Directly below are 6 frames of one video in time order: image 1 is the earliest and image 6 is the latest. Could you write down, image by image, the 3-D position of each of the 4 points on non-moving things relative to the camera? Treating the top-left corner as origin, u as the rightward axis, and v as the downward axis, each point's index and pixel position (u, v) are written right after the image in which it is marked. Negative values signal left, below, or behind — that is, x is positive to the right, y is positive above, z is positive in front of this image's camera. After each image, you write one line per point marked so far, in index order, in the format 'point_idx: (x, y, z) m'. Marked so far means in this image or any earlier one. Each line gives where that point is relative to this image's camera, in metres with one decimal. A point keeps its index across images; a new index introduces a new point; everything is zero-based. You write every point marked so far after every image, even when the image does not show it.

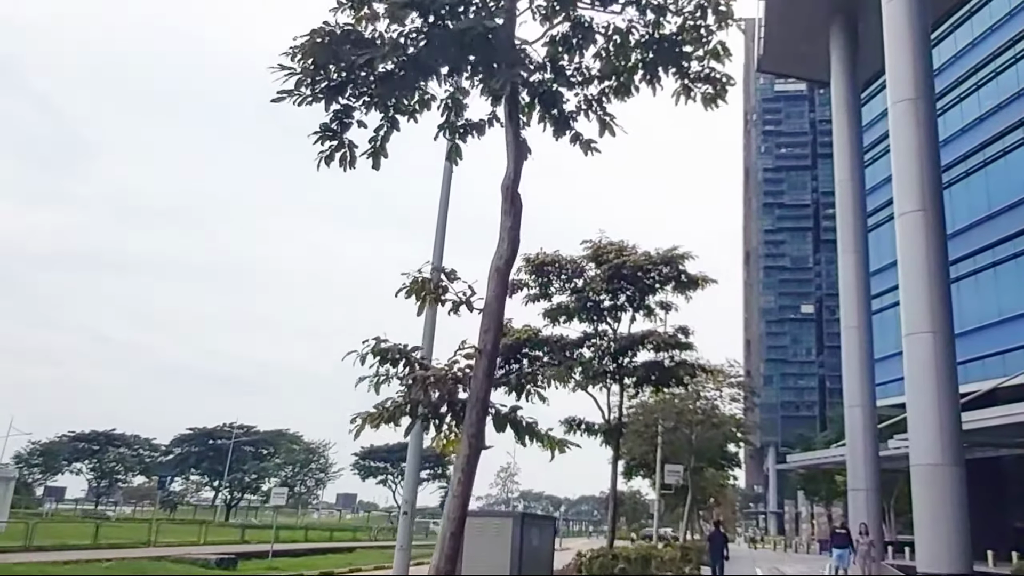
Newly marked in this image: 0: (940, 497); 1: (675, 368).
0: (+7.0, -3.4, +16.7) m
1: (+2.2, -1.1, +14.0) m
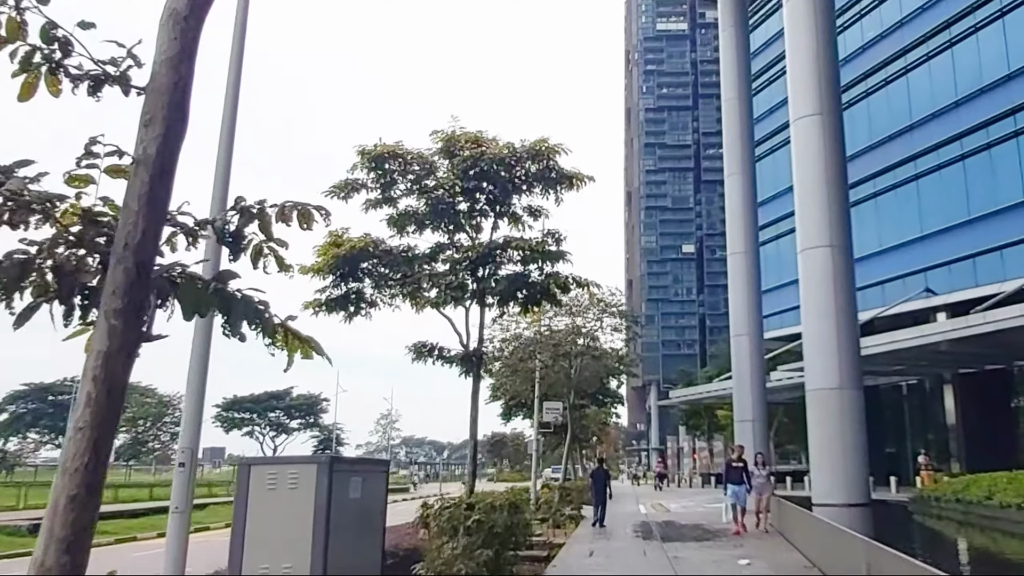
0: (+4.9, -2.1, +15.2) m
1: (+0.4, +0.1, +11.9) m
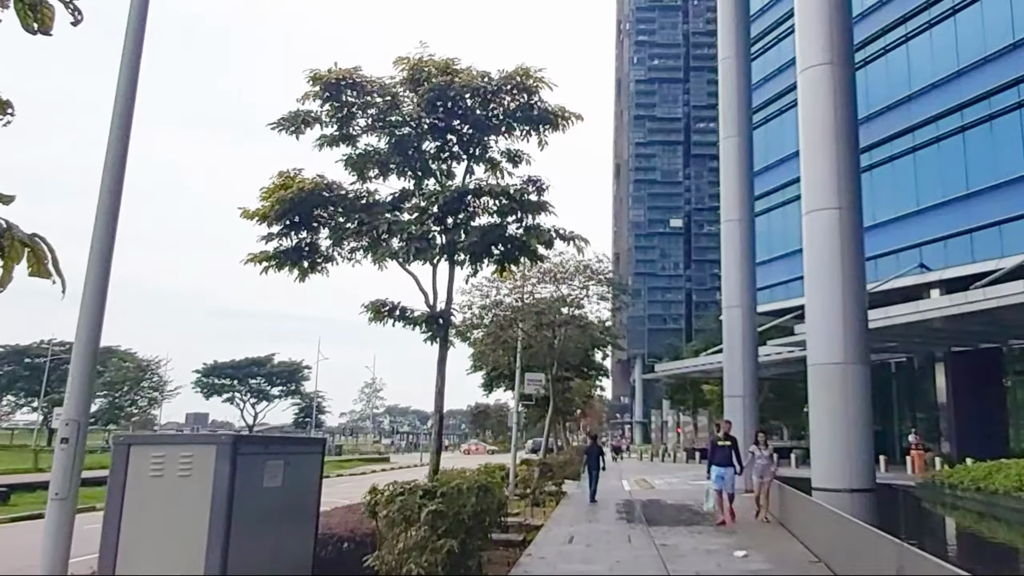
0: (+4.5, -1.6, +13.9) m
1: (+0.1, +0.6, +10.5) m
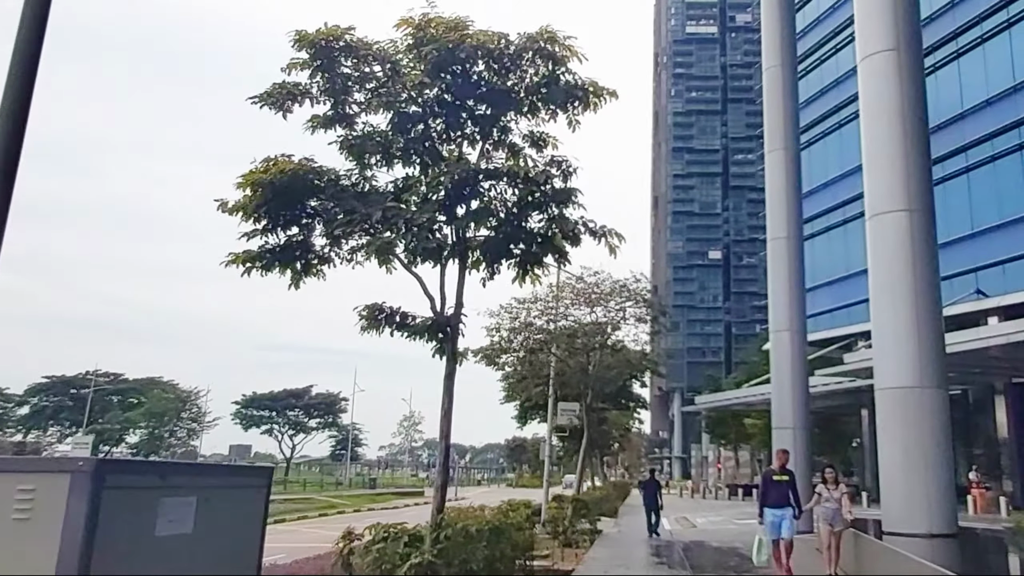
0: (+4.9, -1.7, +12.2) m
1: (+0.3, +0.5, +9.0) m
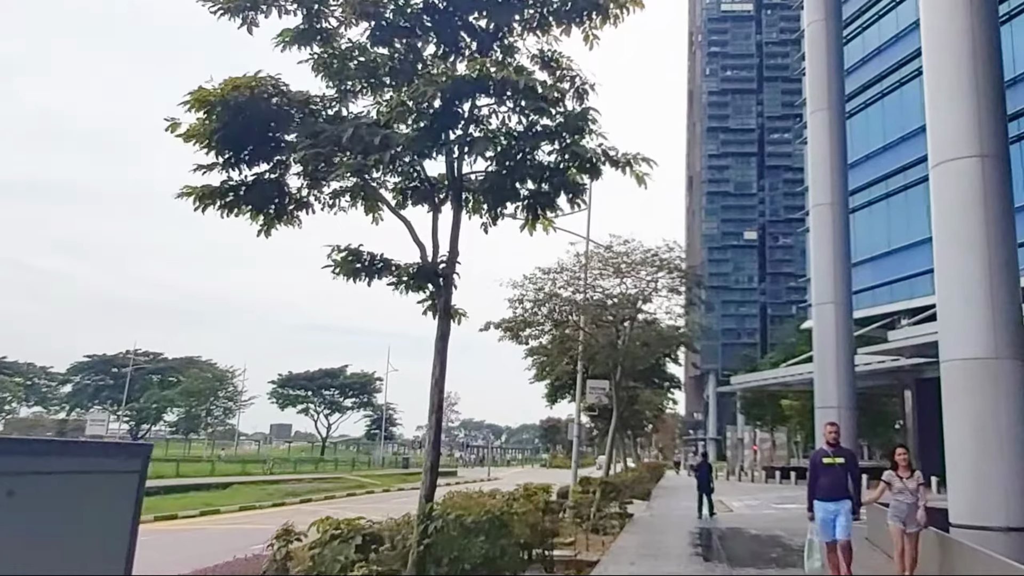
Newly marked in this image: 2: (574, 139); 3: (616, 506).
0: (+5.0, -1.3, +10.7) m
1: (+0.4, +0.9, +7.6) m
2: (+0.5, +1.0, +7.7) m
3: (+1.9, -4.0, +18.8) m
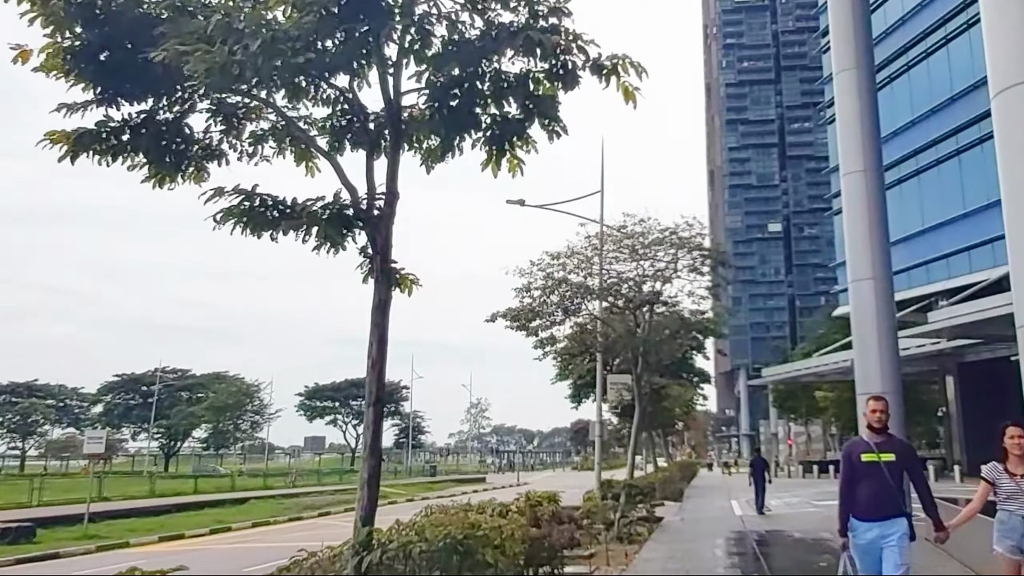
0: (+4.9, -0.8, +8.8) m
1: (+0.2, +1.2, +5.9) m
2: (+0.2, +1.3, +6.0) m
3: (+2.2, -3.7, +17.0) m
